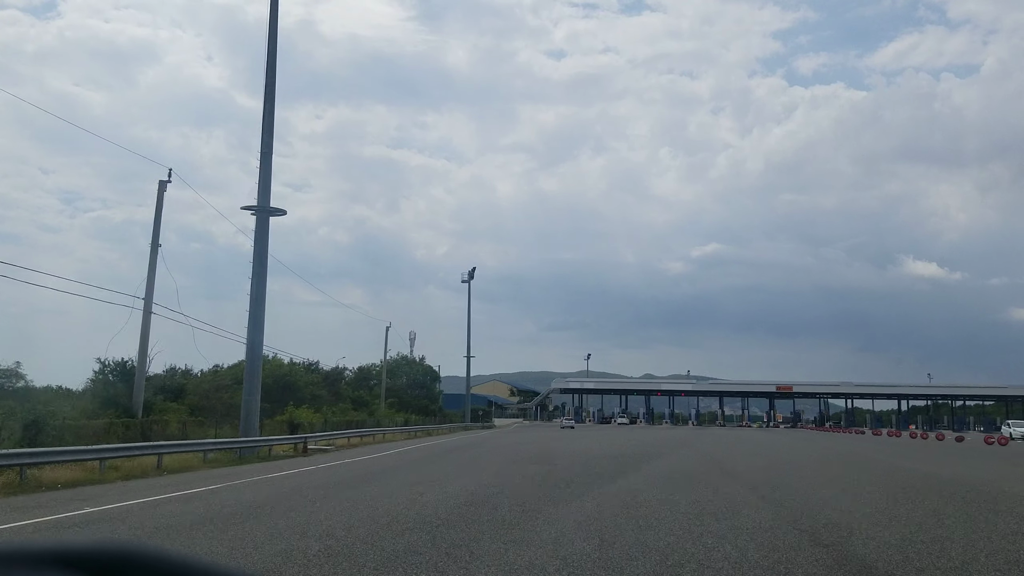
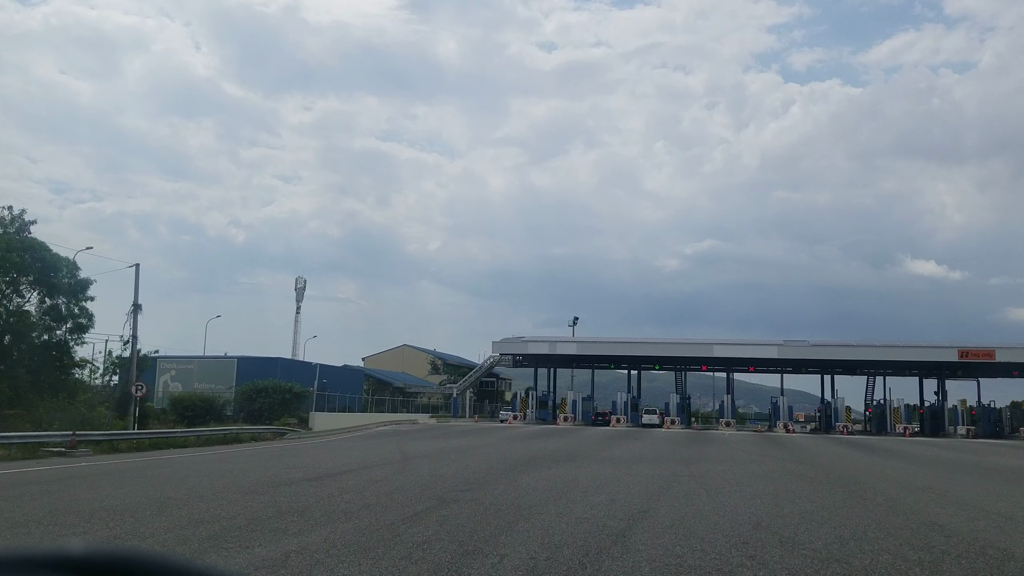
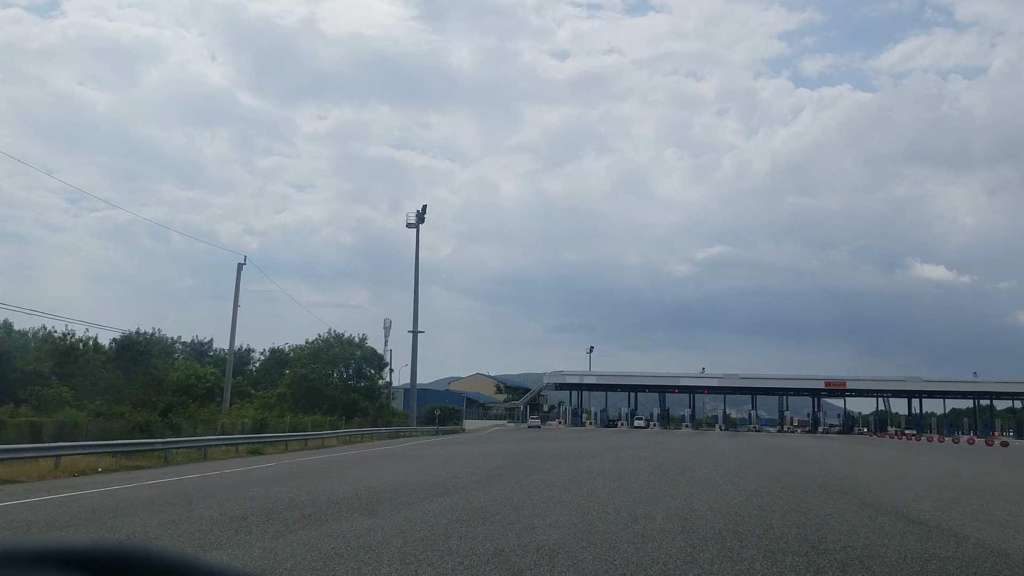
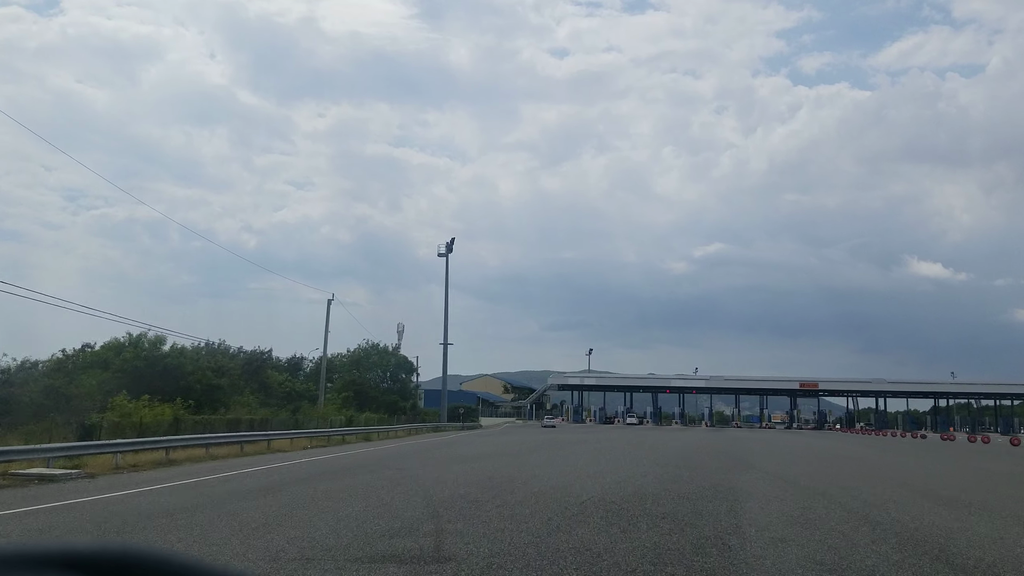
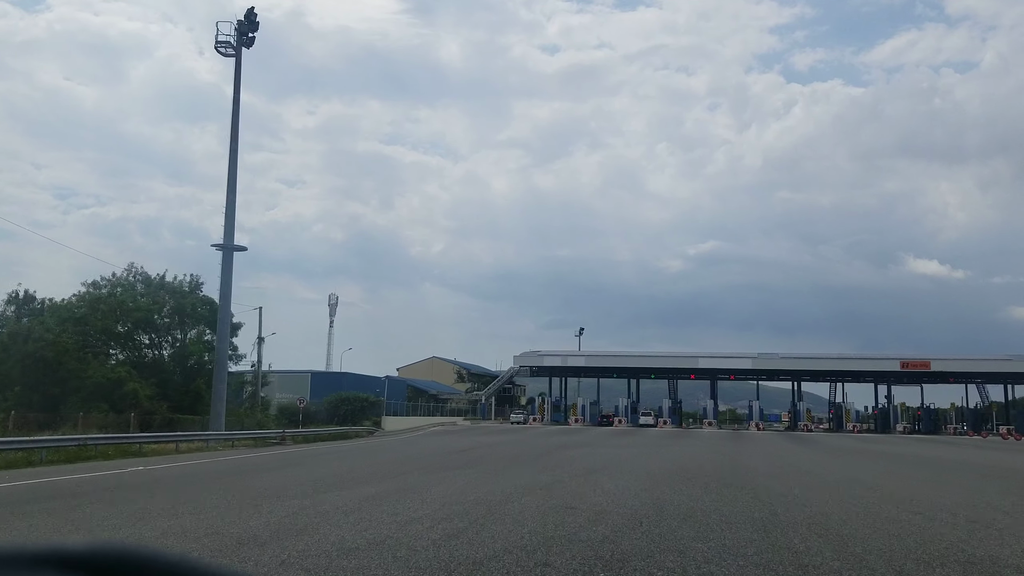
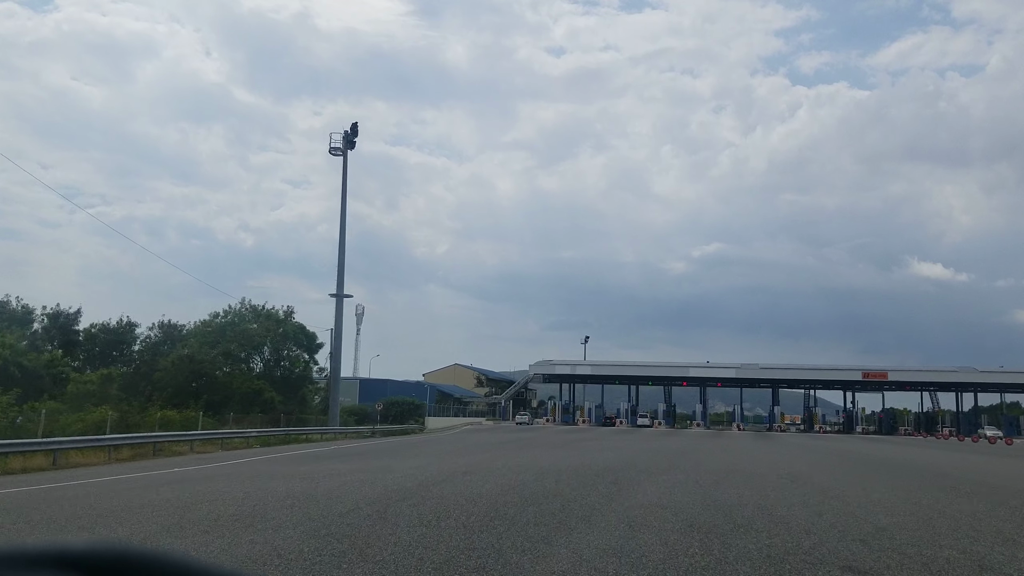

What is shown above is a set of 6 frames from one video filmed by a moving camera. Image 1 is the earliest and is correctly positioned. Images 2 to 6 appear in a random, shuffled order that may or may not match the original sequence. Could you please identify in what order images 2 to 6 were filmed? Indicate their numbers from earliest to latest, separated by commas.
4, 3, 6, 5, 2
